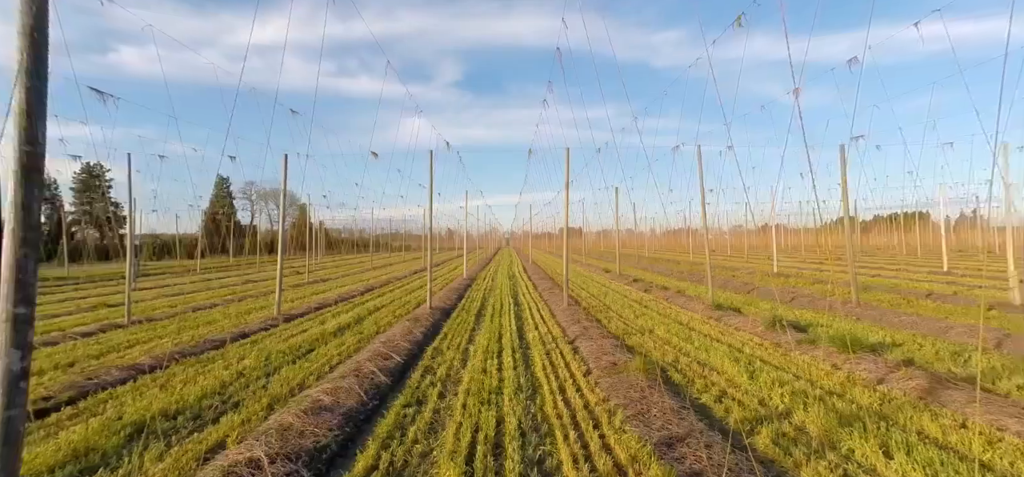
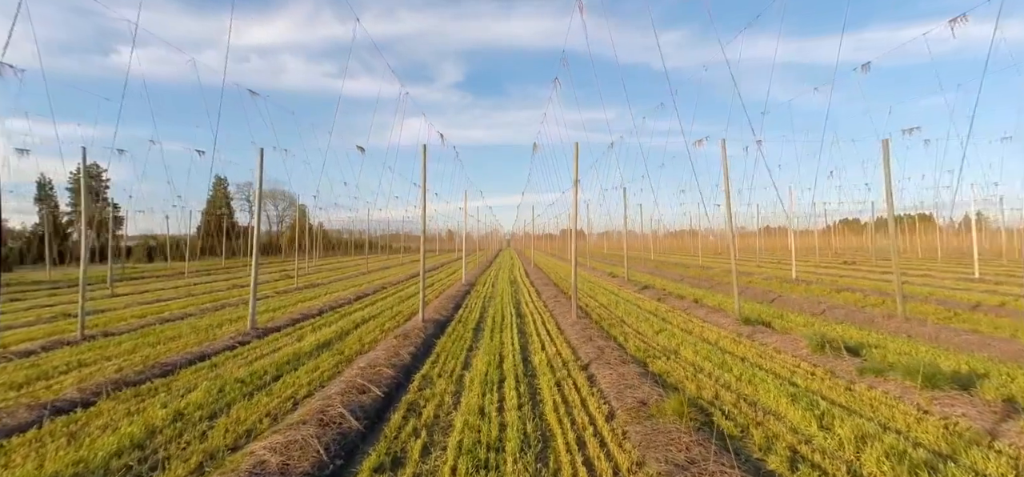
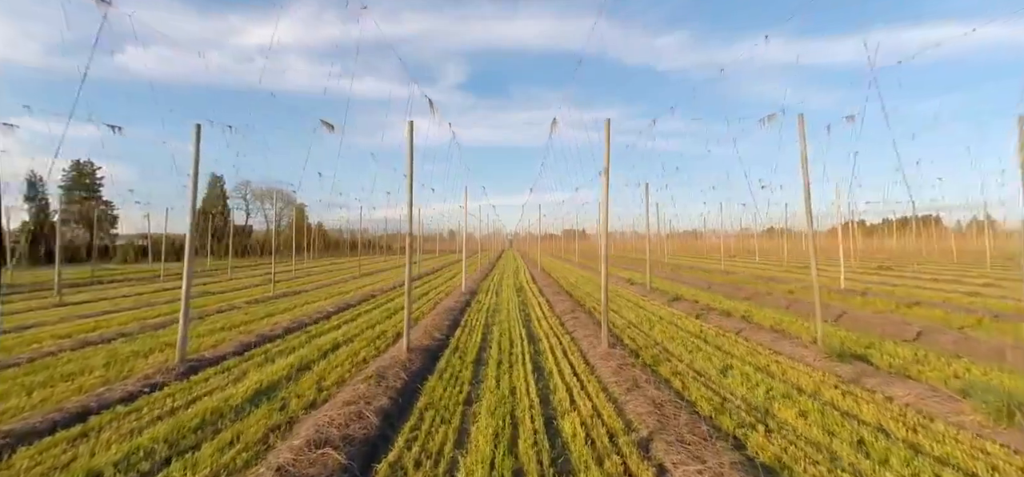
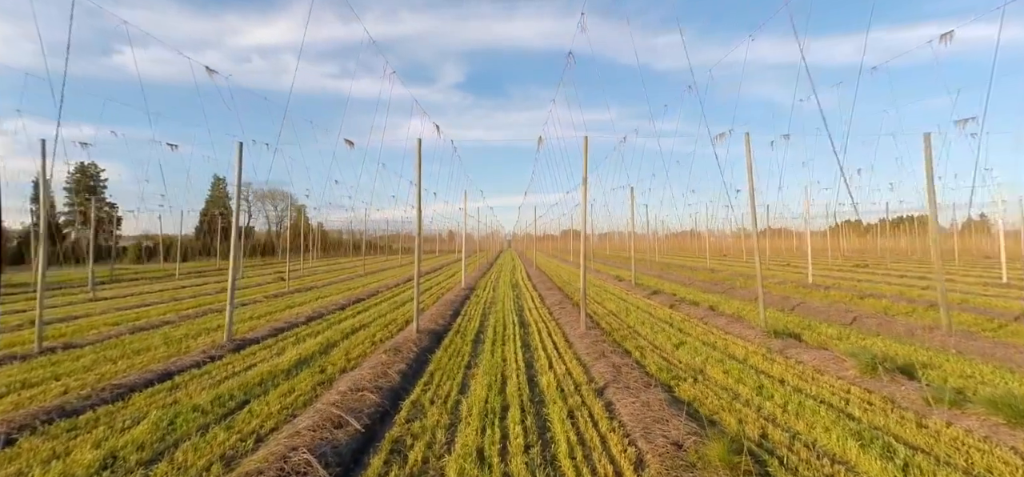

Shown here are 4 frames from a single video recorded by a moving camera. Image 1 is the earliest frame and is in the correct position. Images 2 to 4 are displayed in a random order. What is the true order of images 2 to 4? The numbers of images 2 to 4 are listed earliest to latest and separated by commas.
2, 4, 3
